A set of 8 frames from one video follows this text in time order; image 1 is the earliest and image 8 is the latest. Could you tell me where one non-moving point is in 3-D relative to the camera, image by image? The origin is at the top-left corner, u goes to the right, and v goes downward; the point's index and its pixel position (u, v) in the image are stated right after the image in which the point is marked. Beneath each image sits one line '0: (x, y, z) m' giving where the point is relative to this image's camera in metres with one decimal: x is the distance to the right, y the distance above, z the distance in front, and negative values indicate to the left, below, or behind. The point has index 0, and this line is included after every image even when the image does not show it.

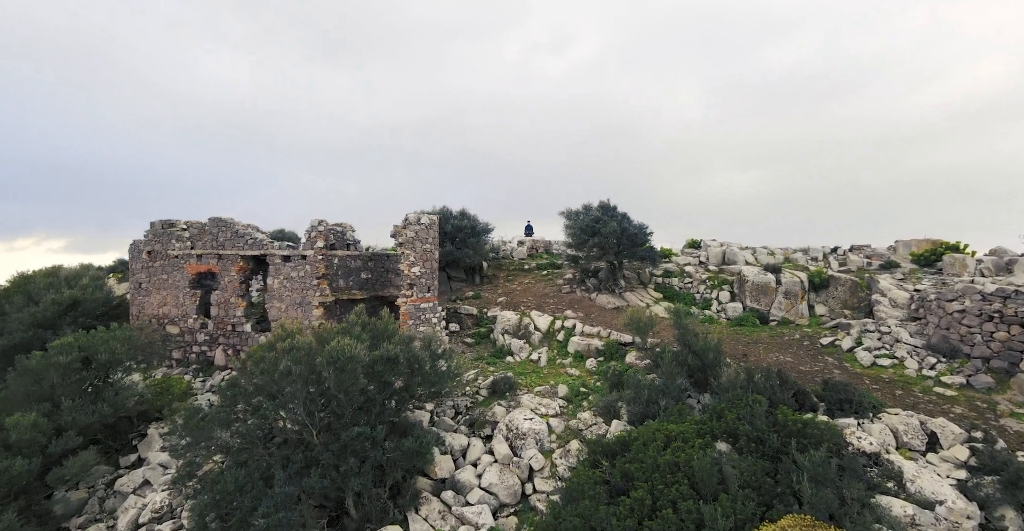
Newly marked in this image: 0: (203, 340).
0: (-10.0, -2.4, +16.5) m
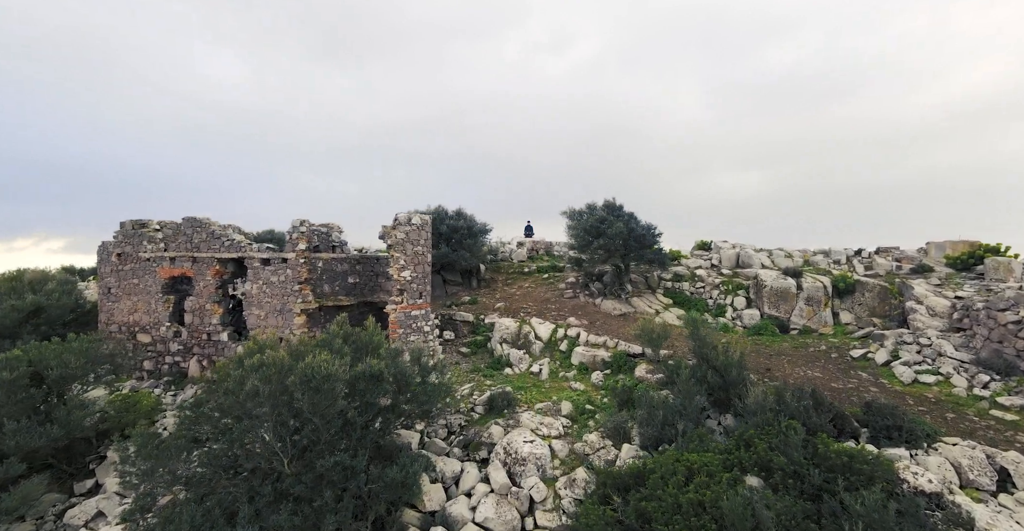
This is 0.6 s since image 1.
0: (-10.0, -2.5, +15.2) m
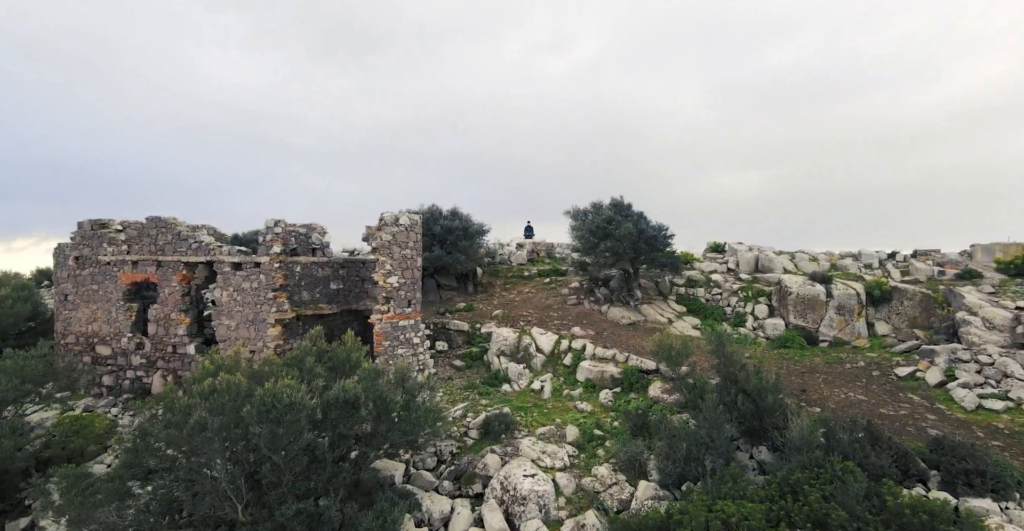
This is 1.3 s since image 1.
0: (-10.0, -2.7, +13.7) m
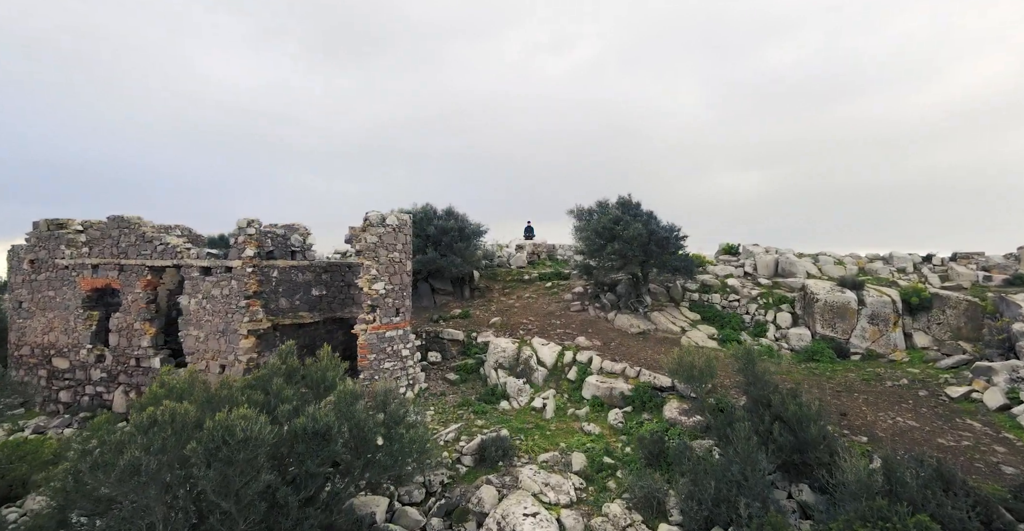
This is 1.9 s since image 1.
0: (-10.1, -2.8, +12.4) m
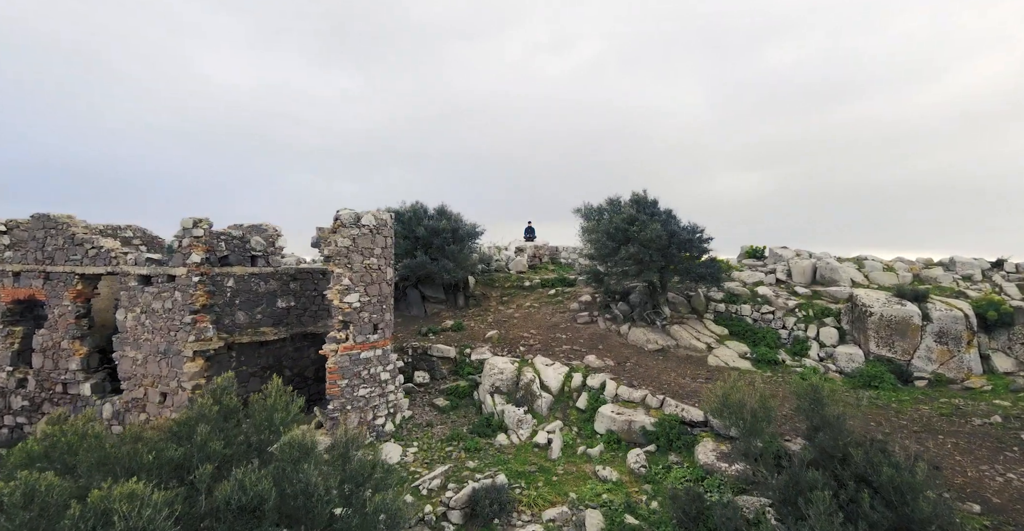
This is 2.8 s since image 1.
0: (-10.1, -2.9, +10.5) m
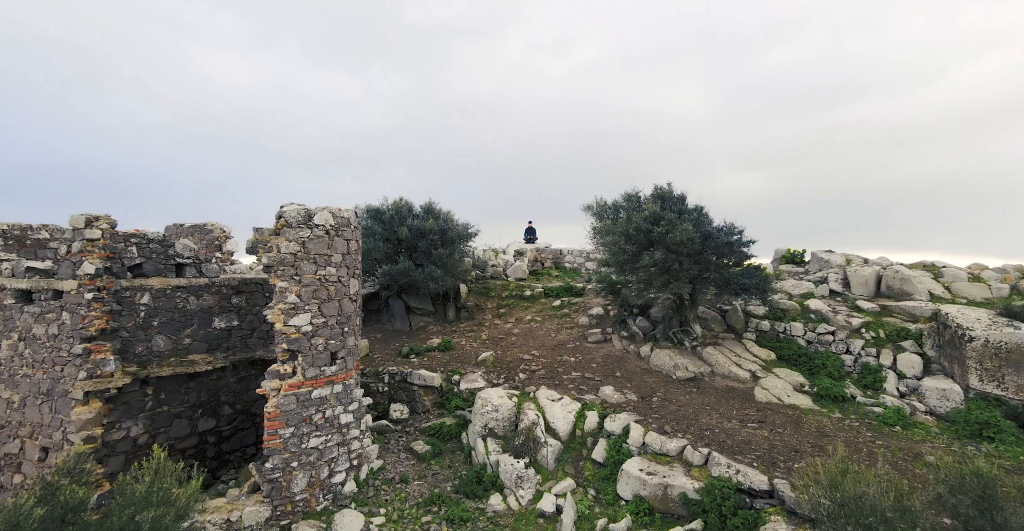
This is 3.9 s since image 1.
0: (-10.1, -3.1, +8.1) m
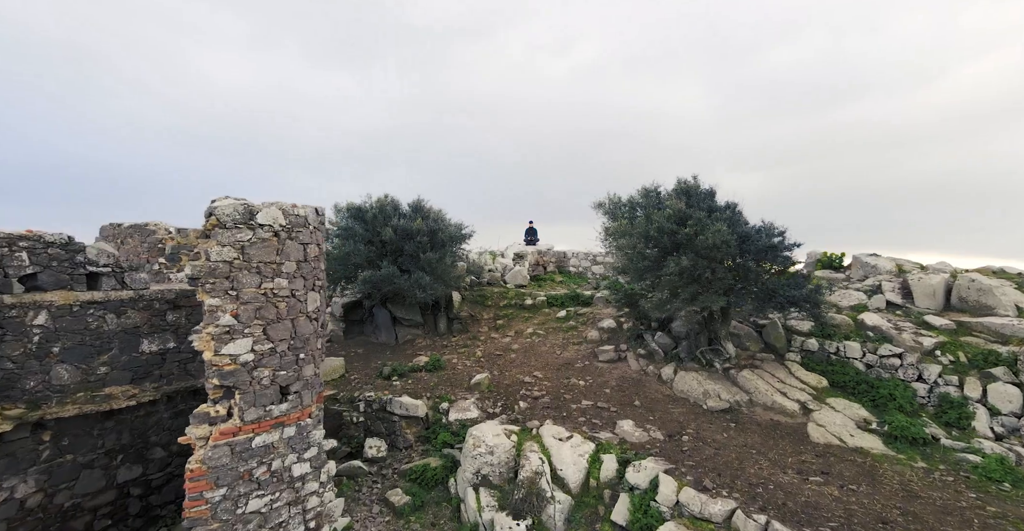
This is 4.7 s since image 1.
0: (-10.2, -3.3, +6.3) m
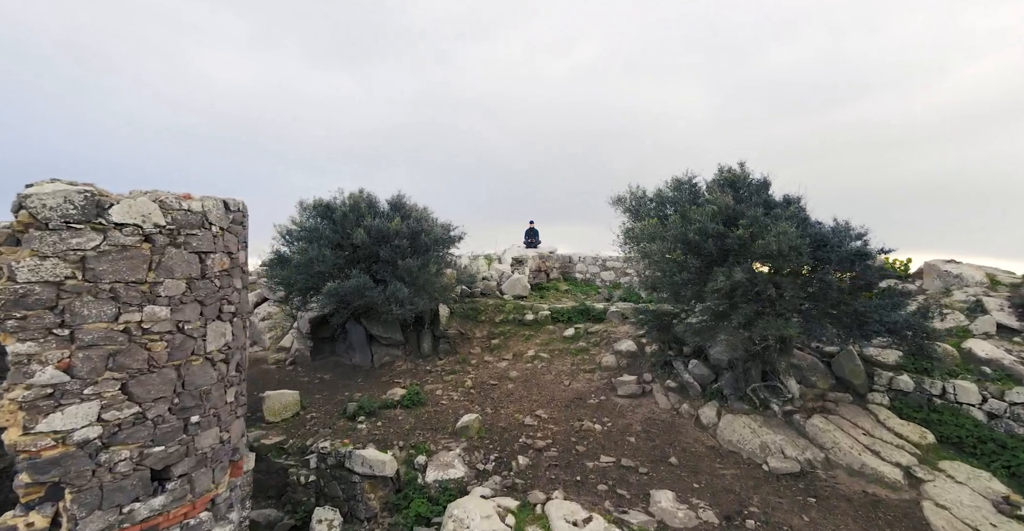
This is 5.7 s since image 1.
0: (-10.2, -3.4, +4.1) m
